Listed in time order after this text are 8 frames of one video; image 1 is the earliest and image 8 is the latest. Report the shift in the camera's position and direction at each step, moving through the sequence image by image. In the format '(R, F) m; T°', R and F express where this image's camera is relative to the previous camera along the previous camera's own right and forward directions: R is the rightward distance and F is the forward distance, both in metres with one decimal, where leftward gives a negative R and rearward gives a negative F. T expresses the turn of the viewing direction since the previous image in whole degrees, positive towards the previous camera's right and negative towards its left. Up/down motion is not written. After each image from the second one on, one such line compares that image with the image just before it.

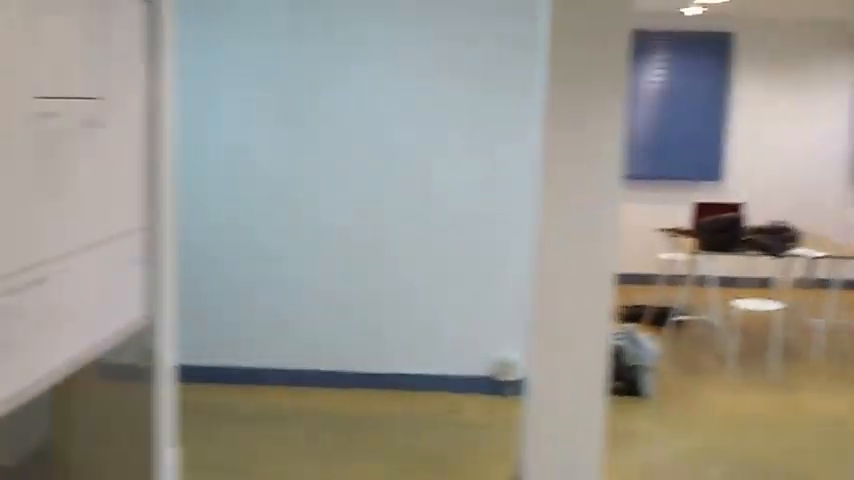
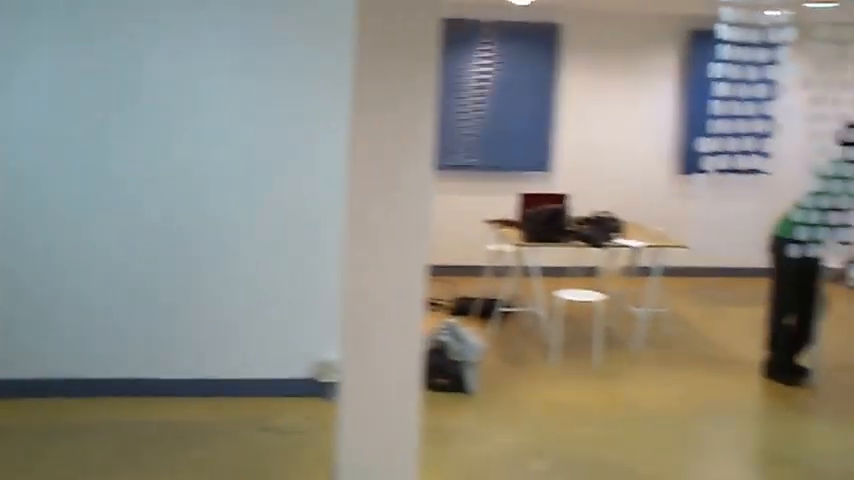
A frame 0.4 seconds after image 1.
(+0.1, +0.2) m; +9°
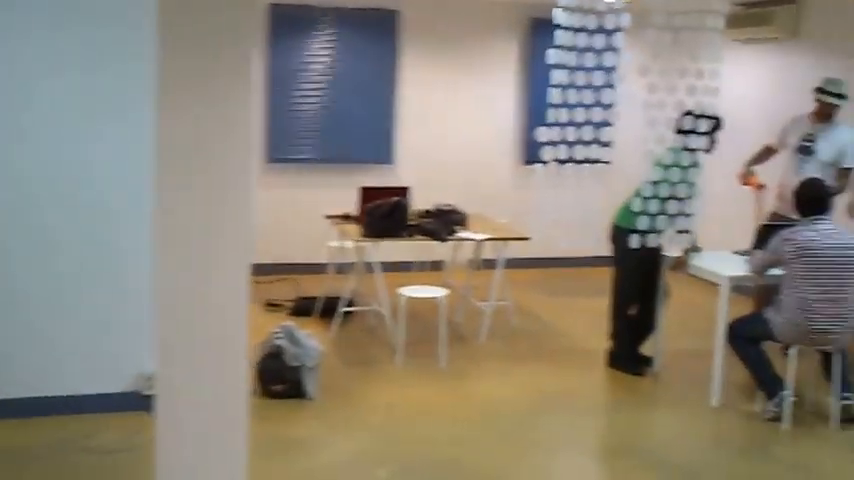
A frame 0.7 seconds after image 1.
(+0.1, +0.2) m; +8°
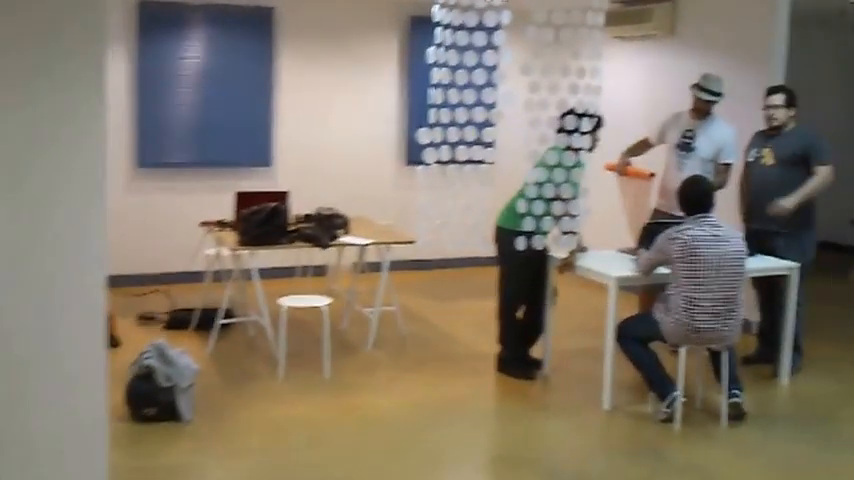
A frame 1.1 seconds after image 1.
(0.0, +0.2) m; +6°
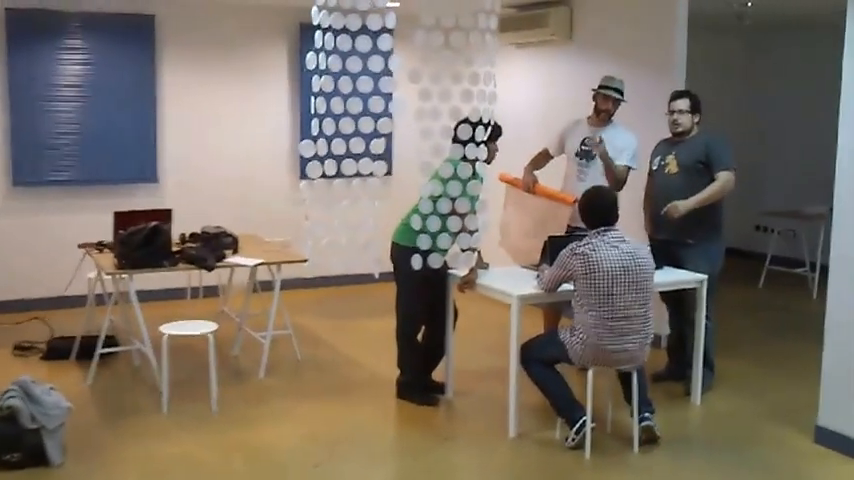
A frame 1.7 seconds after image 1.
(+0.1, +0.3) m; +5°
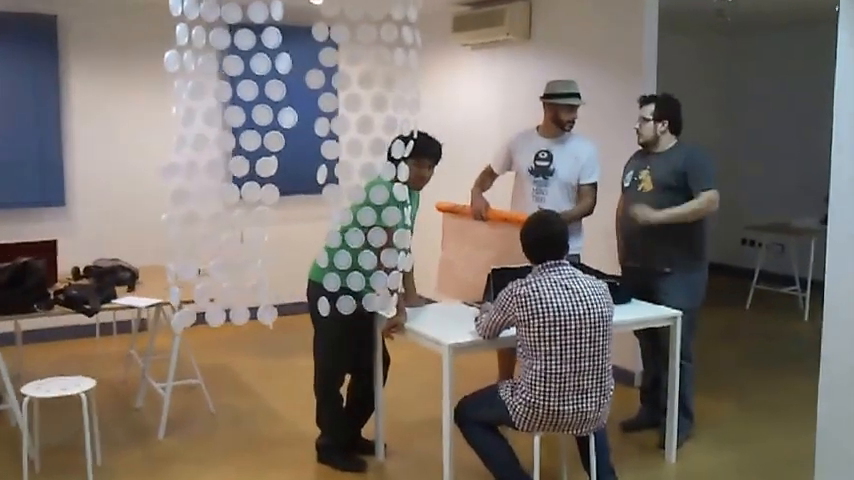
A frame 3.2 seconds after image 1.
(+0.3, +0.8) m; +1°
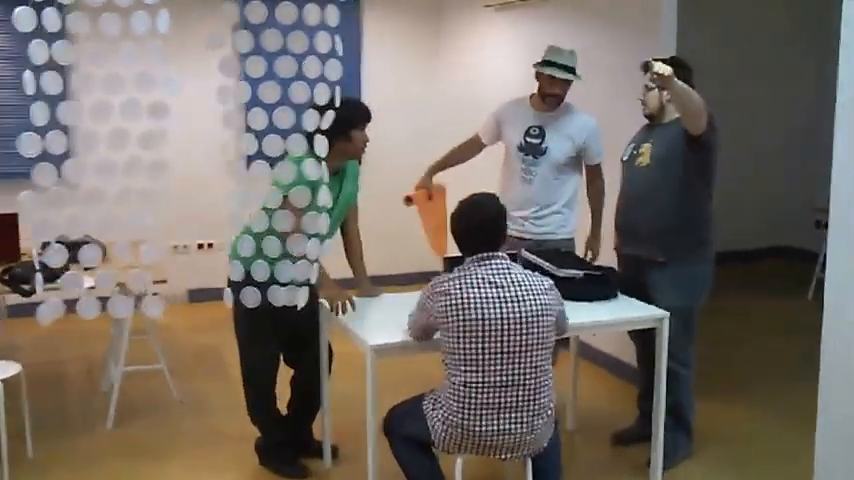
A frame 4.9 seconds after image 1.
(+0.6, +0.5) m; -7°
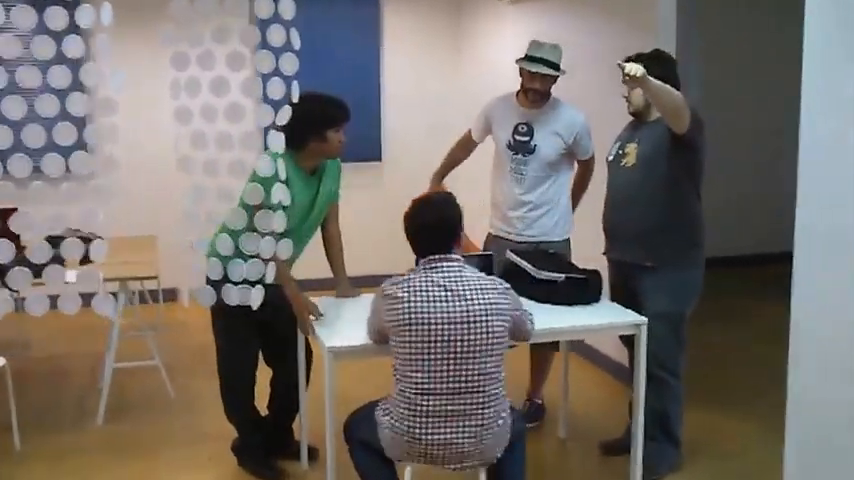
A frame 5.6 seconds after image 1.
(+0.3, +0.1) m; -5°
